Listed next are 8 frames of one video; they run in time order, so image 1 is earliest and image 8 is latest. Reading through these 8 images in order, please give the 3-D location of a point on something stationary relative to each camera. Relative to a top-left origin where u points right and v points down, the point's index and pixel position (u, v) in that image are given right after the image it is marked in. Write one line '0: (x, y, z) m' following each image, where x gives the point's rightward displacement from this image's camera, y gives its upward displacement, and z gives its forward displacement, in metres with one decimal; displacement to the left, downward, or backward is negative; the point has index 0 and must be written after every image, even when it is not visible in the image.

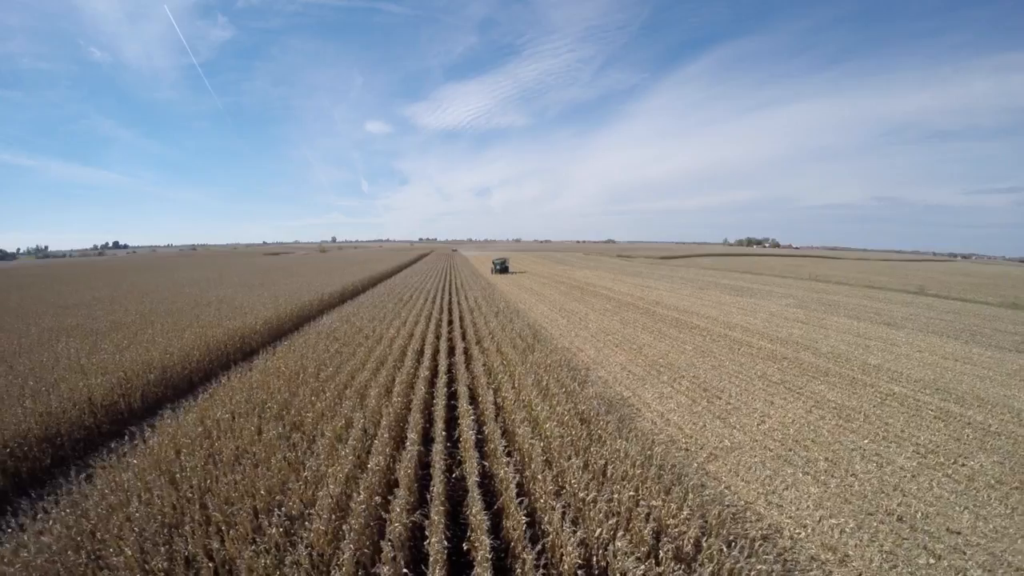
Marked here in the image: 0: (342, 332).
0: (-3.3, -1.1, +10.0) m
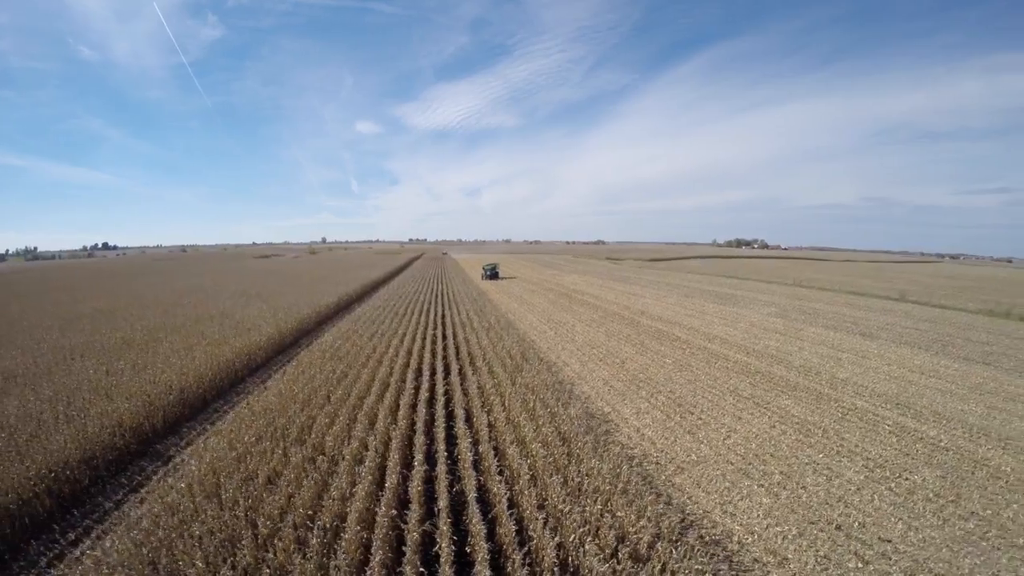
0: (-3.5, -1.4, +10.5) m
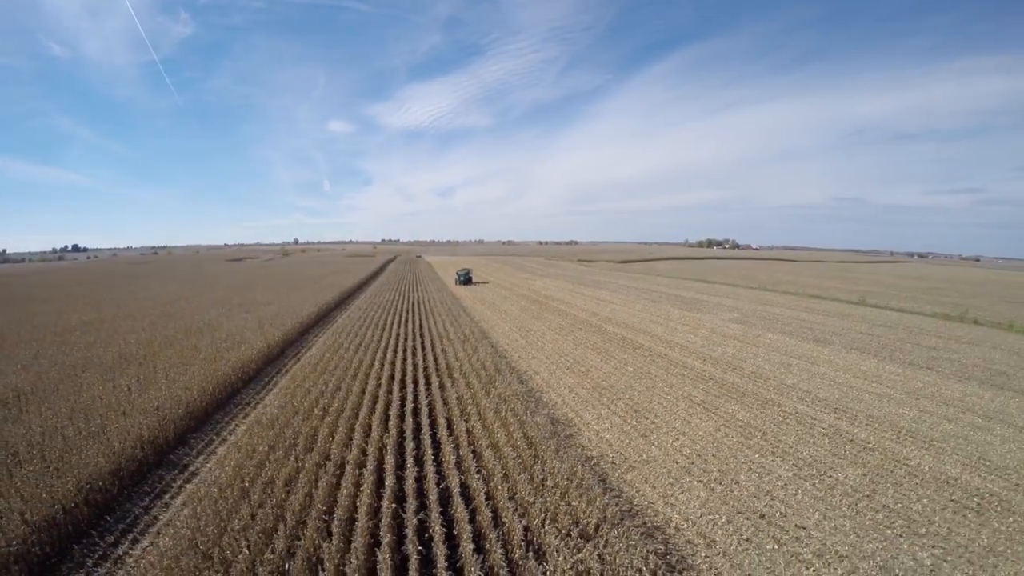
0: (-4.0, -1.7, +11.0) m
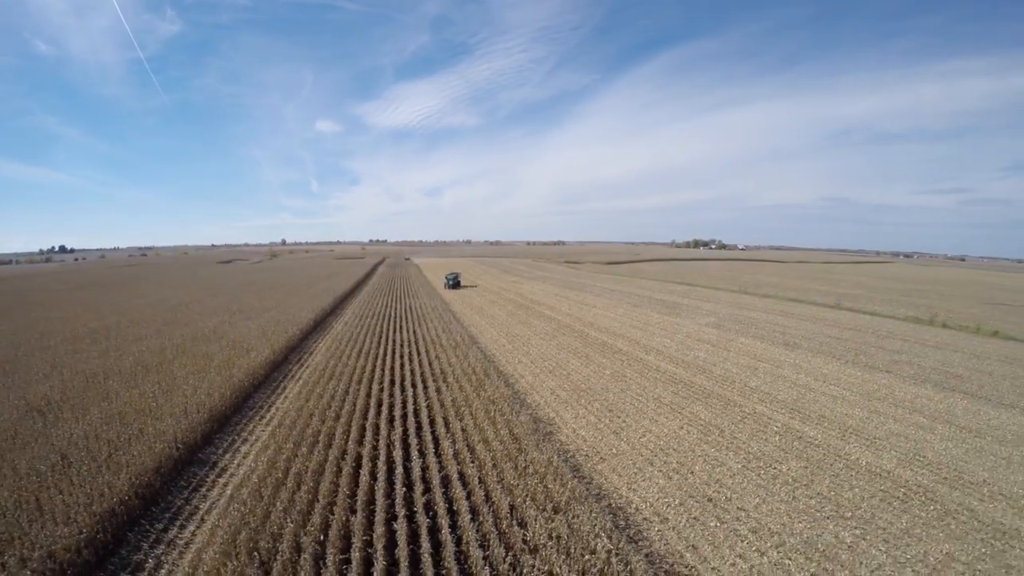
0: (-4.3, -1.9, +11.7) m
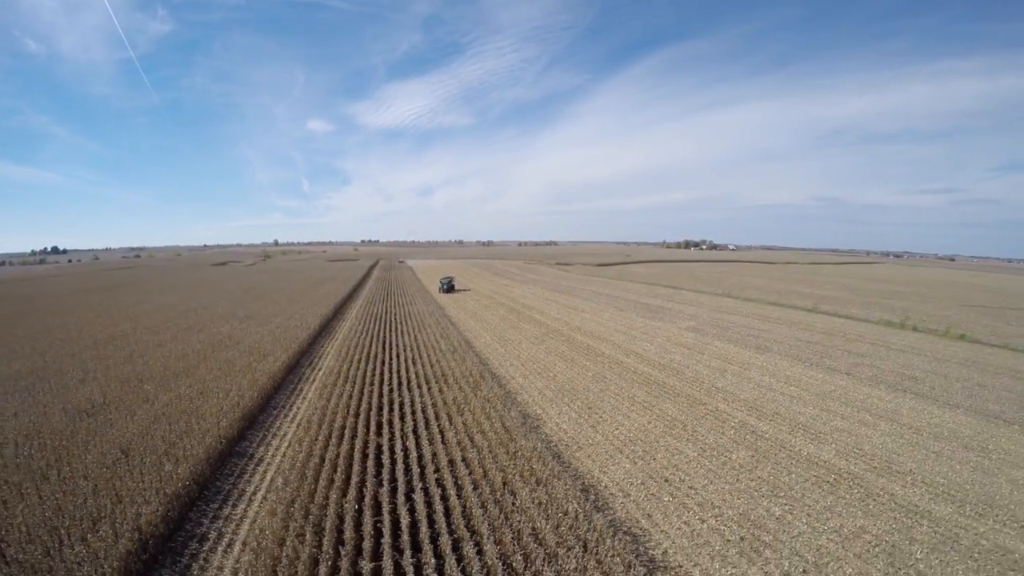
0: (-4.6, -2.2, +12.9) m
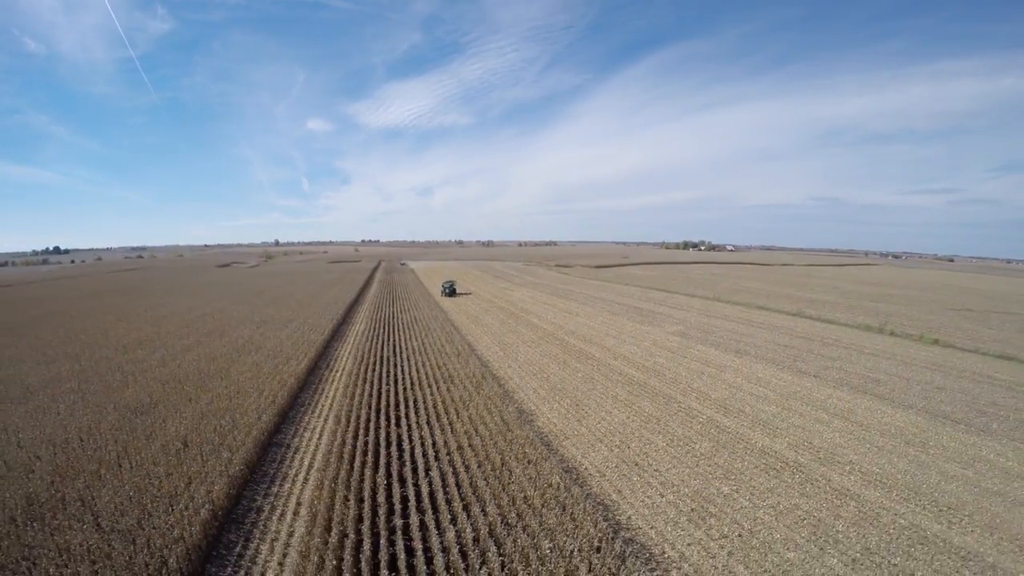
0: (-4.6, -2.4, +14.3) m
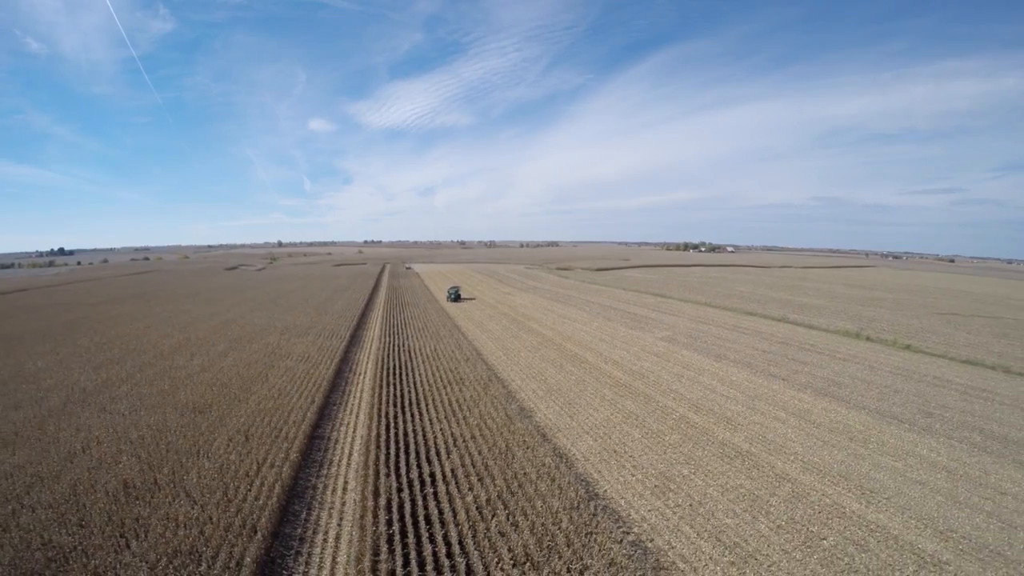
0: (-4.6, -2.8, +16.3) m
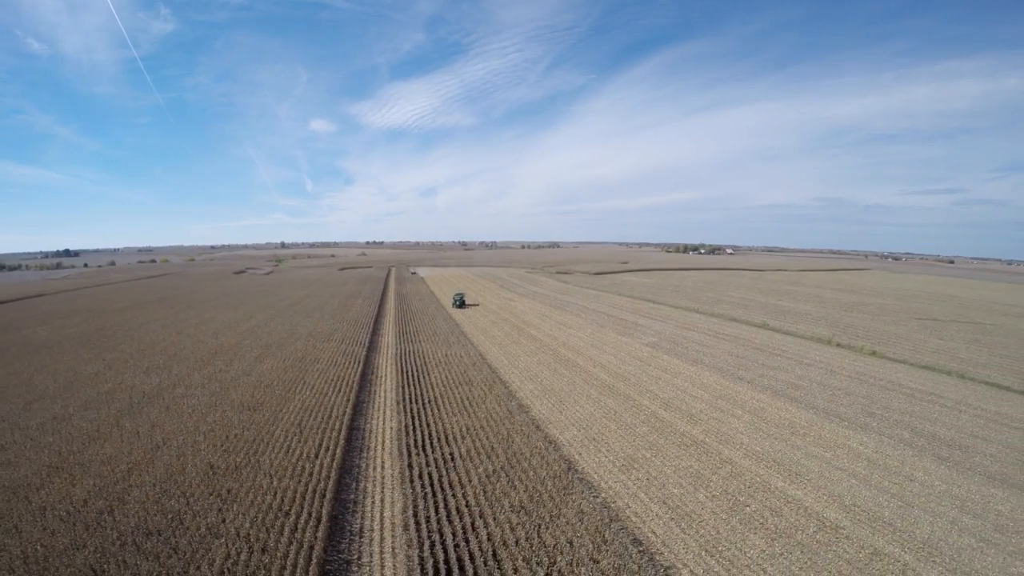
0: (-4.6, -3.4, +19.0) m
